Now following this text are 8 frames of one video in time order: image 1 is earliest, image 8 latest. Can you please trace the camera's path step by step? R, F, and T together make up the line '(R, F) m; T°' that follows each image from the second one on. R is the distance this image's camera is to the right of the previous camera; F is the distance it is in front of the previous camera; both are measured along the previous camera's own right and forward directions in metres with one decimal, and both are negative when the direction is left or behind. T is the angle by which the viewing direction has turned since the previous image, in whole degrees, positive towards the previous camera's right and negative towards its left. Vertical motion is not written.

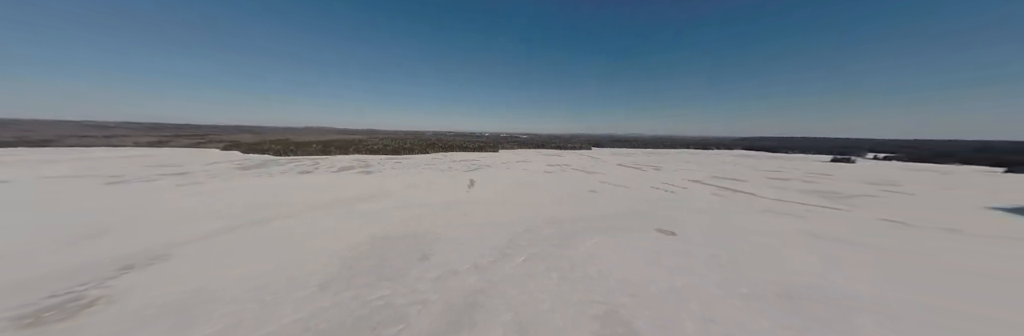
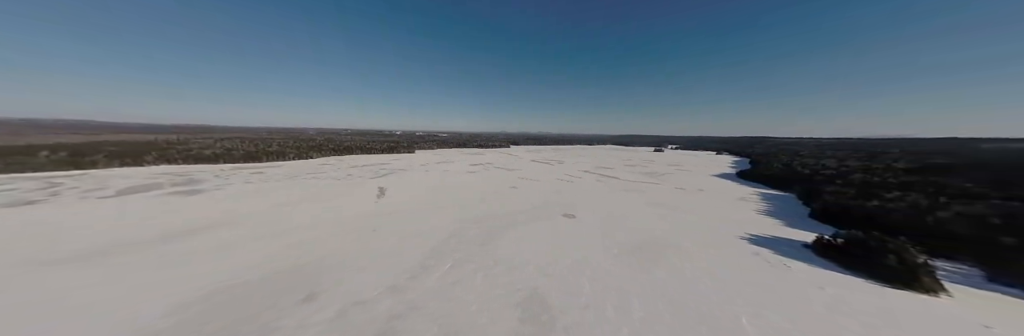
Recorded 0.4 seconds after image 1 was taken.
(+2.9, +0.9) m; +15°
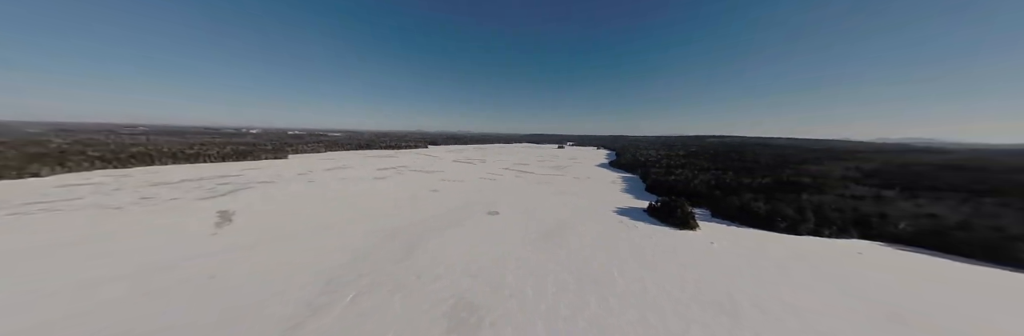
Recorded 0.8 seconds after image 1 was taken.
(+0.5, 0.0) m; +21°
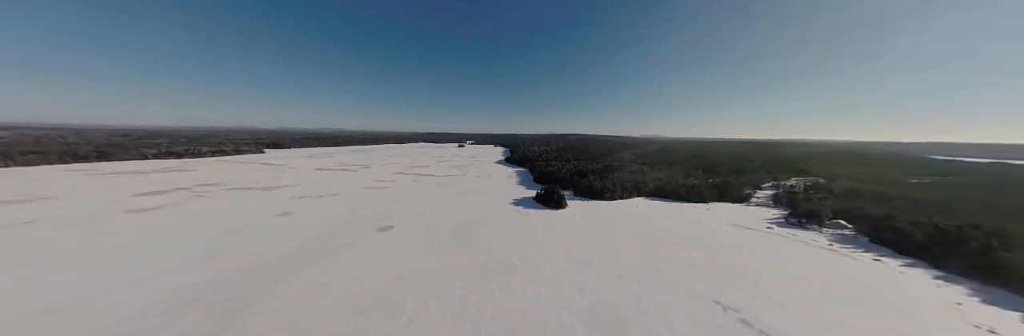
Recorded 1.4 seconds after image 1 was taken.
(+0.4, 0.0) m; +27°
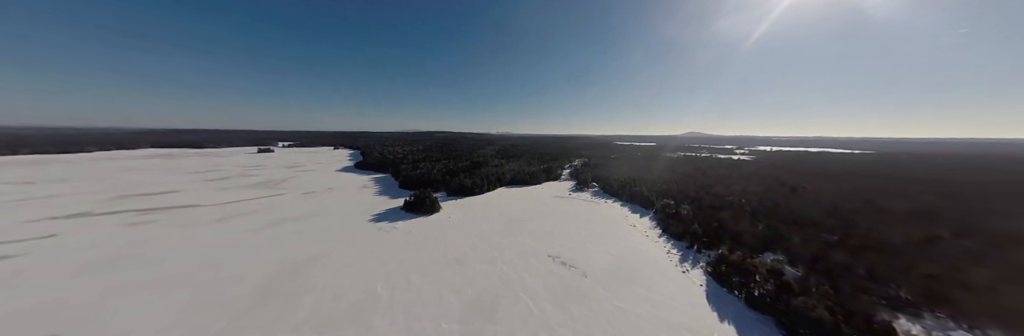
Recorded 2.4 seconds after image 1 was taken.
(+0.3, 0.0) m; +36°
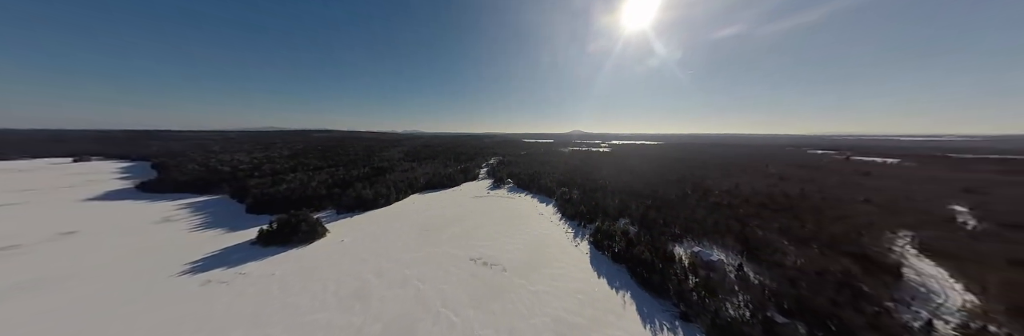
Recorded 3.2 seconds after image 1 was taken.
(+0.1, 0.0) m; +23°
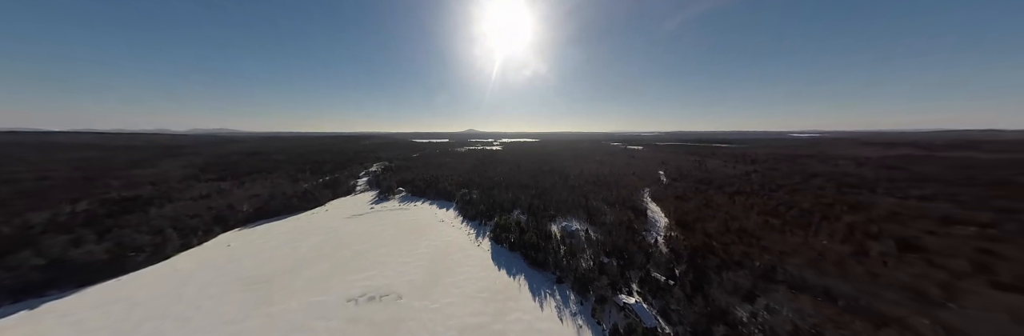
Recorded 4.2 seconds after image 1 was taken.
(+0.1, 0.0) m; +28°
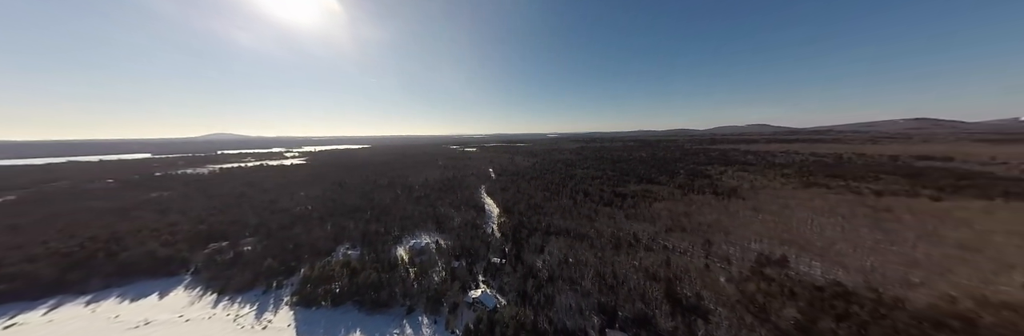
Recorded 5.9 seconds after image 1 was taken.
(+0.1, 0.0) m; +42°
